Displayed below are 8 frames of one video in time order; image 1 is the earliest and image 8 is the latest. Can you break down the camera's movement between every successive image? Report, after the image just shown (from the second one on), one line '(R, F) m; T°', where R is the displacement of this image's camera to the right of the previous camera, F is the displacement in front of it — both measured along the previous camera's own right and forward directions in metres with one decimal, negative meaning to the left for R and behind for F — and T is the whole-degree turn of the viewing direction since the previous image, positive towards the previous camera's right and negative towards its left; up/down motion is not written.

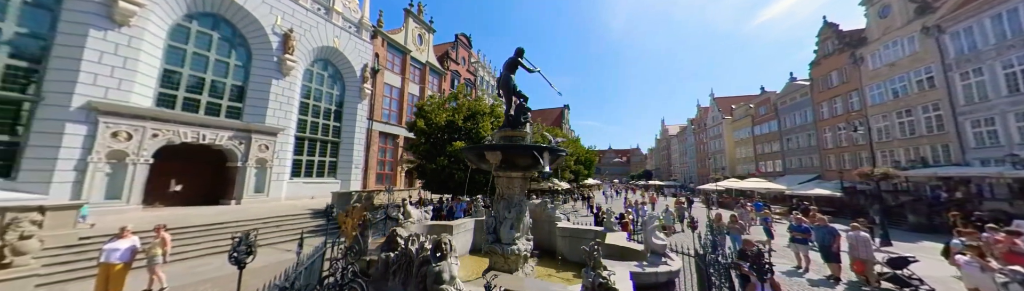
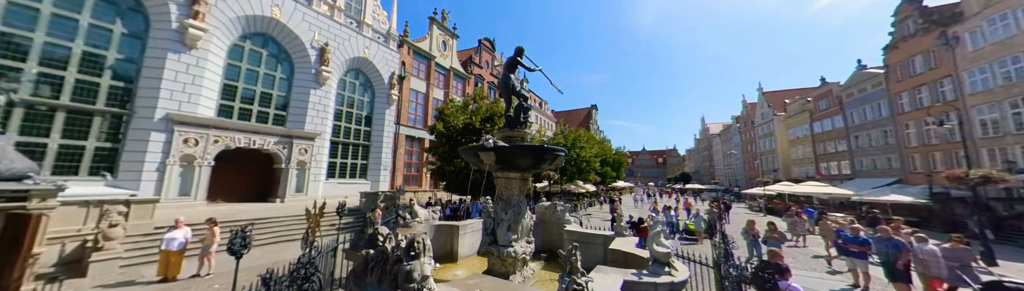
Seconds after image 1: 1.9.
(+0.9, +0.1) m; -7°
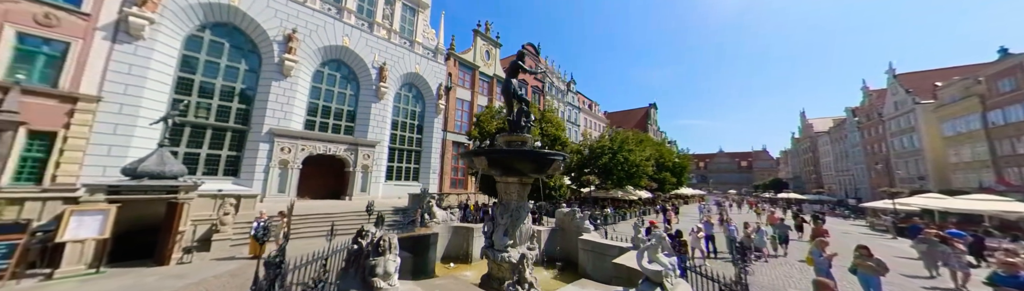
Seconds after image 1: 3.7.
(+1.6, +0.2) m; -14°
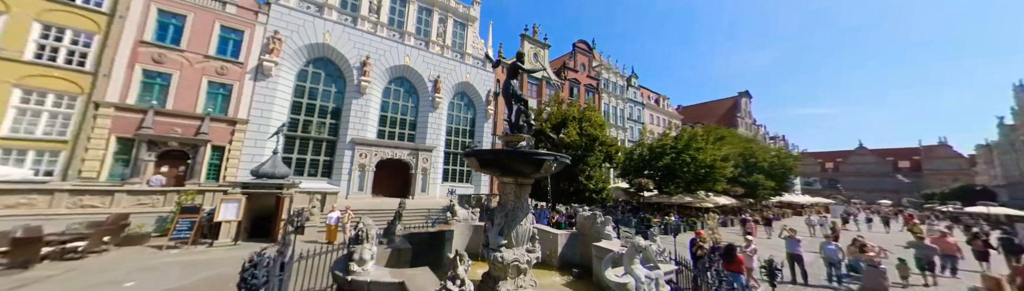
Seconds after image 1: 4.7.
(+2.0, +0.3) m; -16°
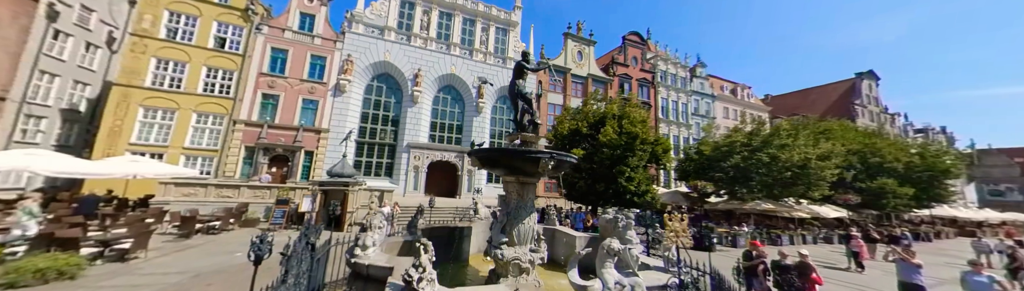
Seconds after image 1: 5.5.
(+1.5, +0.1) m; -14°
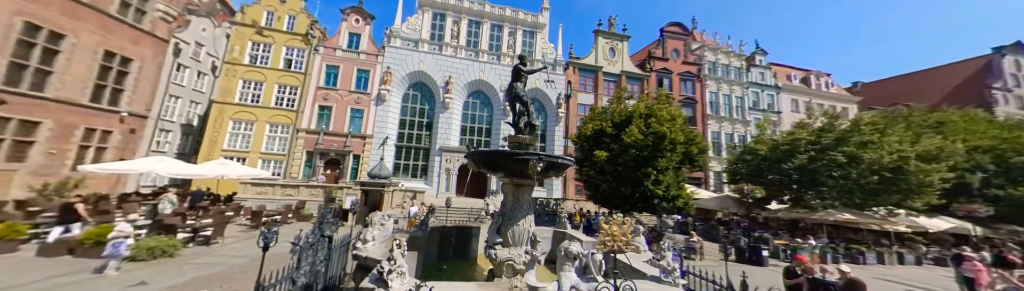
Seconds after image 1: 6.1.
(+1.3, 0.0) m; -10°
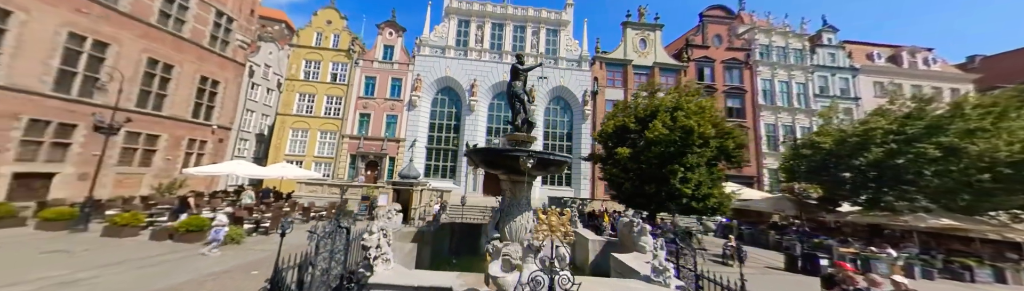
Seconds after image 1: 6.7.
(+1.1, 0.0) m; -9°
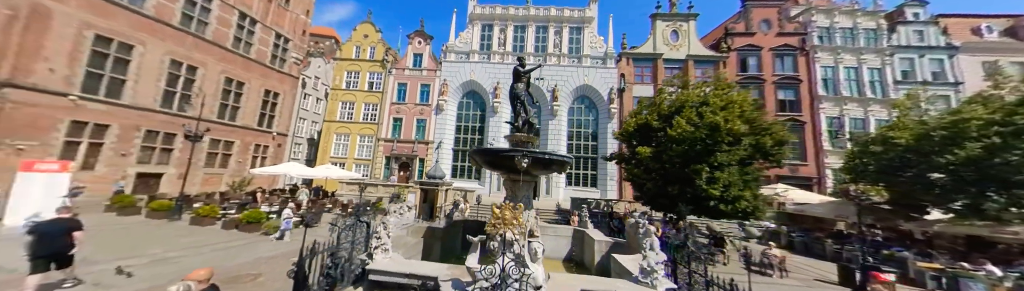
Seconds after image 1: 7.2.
(+1.0, -0.1) m; -8°
